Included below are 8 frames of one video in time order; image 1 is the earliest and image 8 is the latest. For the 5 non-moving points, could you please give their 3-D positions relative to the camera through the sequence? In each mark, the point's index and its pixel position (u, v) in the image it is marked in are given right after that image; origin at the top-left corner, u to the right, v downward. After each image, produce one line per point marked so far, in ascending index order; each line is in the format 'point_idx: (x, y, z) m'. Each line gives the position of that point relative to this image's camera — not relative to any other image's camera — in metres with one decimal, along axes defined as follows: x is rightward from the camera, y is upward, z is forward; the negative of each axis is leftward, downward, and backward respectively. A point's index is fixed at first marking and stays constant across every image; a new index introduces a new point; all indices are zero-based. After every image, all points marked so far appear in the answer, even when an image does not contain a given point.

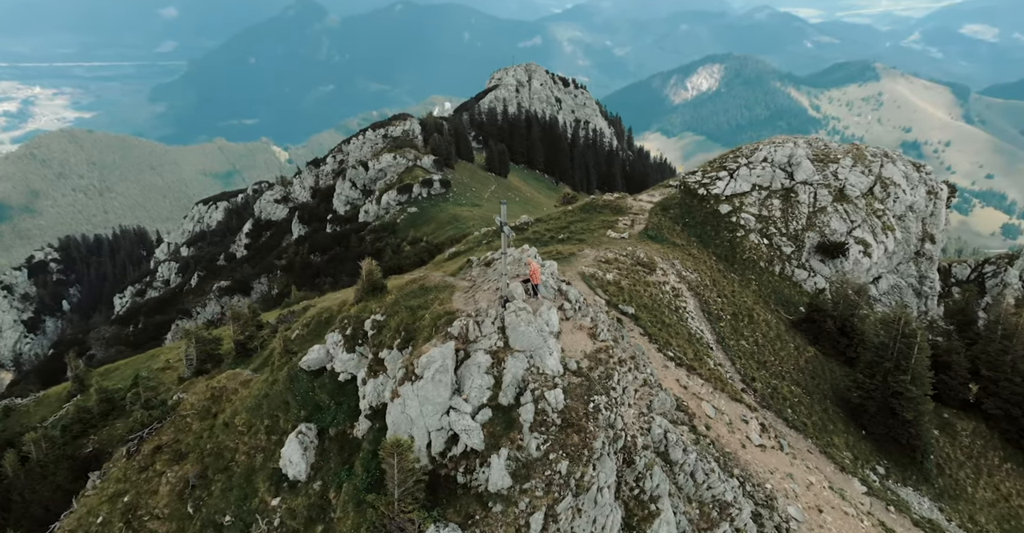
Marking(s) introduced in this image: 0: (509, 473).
0: (0.0, -7.3, +17.9) m
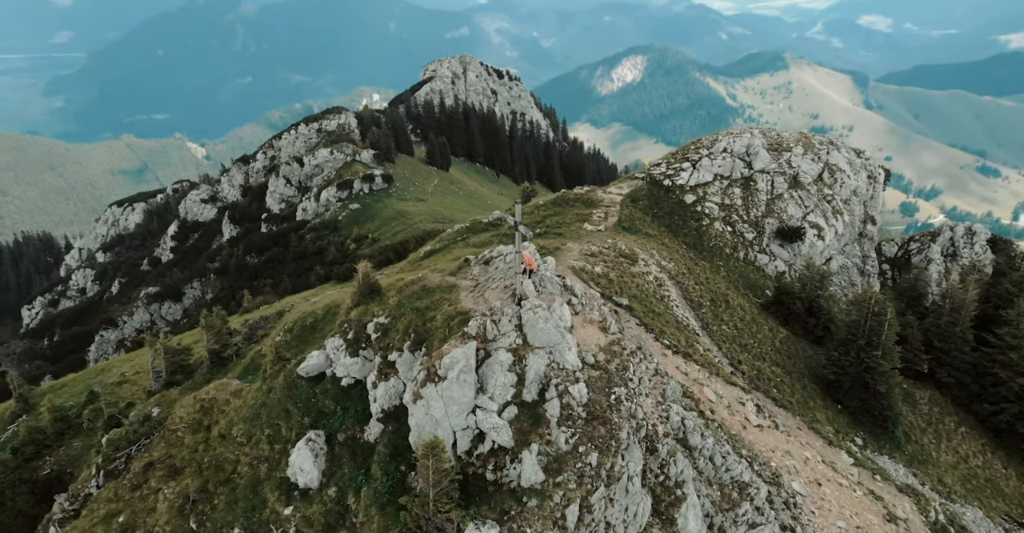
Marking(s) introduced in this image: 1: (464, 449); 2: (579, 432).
0: (+1.1, -7.2, +18.2) m
1: (-1.7, -7.1, +19.7) m
2: (+2.5, -6.2, +18.9) m
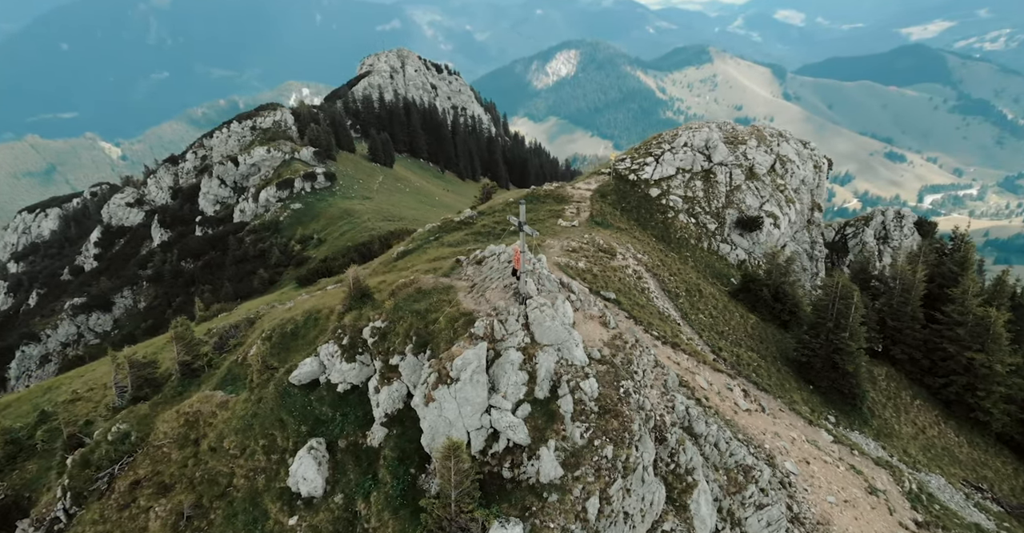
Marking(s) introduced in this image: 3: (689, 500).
0: (+1.8, -7.2, +18.6) m
1: (-1.1, -7.1, +19.9) m
2: (+3.1, -6.1, +19.4) m
3: (+7.0, -9.0, +19.7) m
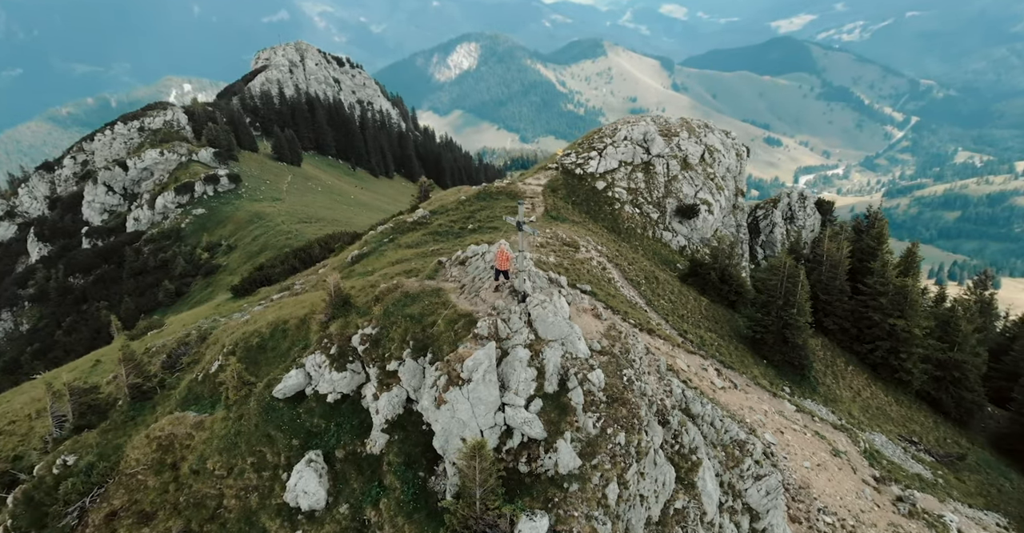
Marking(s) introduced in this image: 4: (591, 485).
0: (+2.5, -7.1, +19.4) m
1: (-0.5, -7.2, +20.3) m
2: (+3.7, -5.9, +20.3) m
3: (+7.7, -8.7, +21.0) m
4: (+2.9, -8.1, +18.8) m
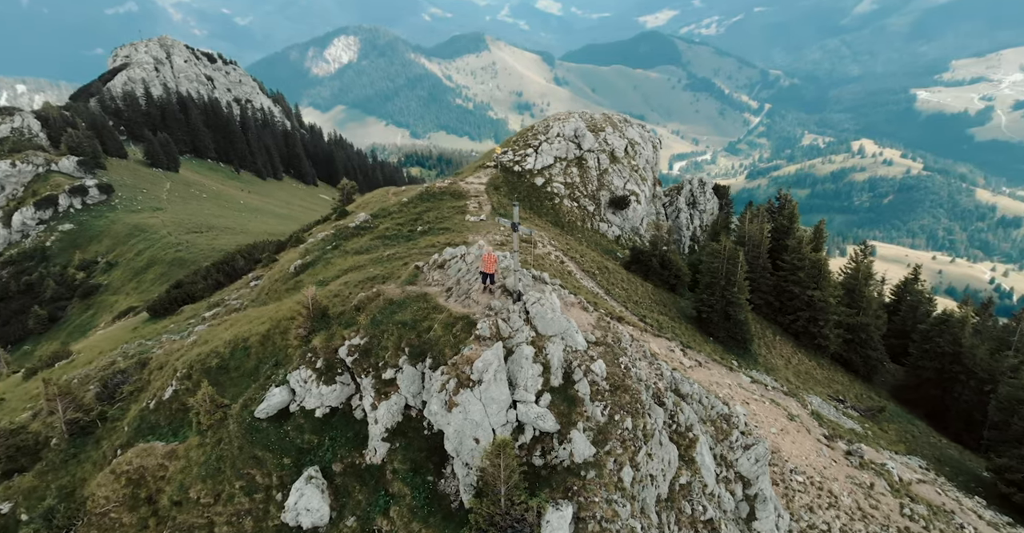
0: (+3.2, -7.0, +20.4) m
1: (0.0, -7.2, +21.0) m
2: (+4.1, -5.8, +21.4) m
3: (+8.2, -8.2, +22.7) m
4: (+3.7, -8.0, +19.9) m
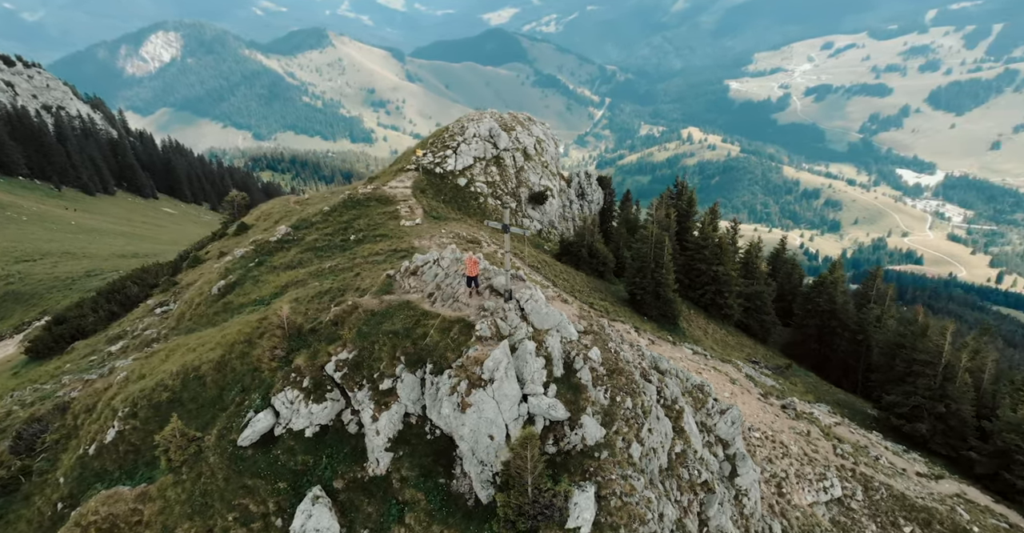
0: (+3.8, -6.8, +22.1) m
1: (+0.6, -7.3, +22.2) m
2: (+4.5, -5.5, +23.3) m
3: (+8.4, -7.6, +25.1) m
4: (+4.5, -7.7, +21.7) m
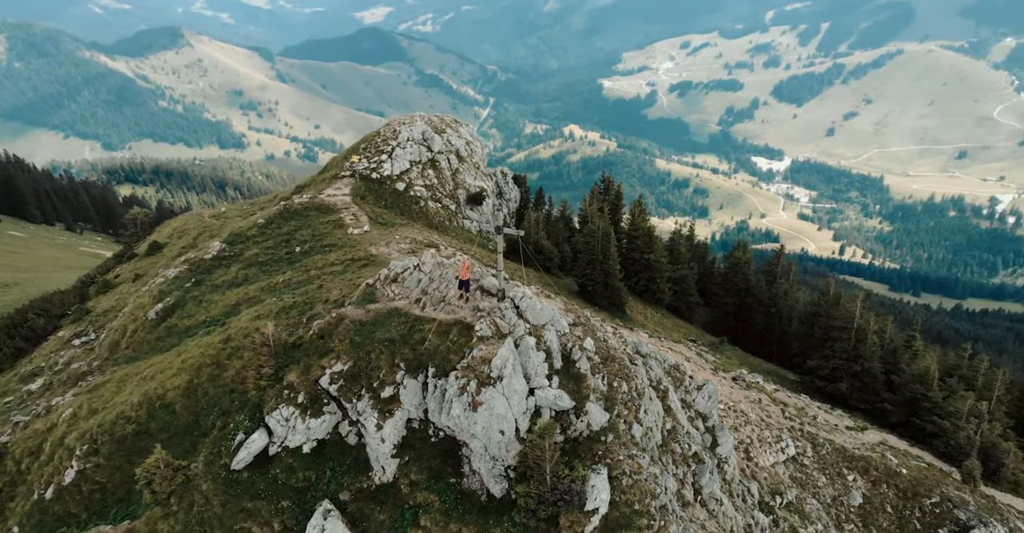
0: (+4.2, -6.6, +23.7) m
1: (+1.1, -7.3, +23.4) m
2: (+4.6, -5.2, +24.9) m
3: (+8.5, -7.1, +27.3) m
4: (+5.0, -7.5, +23.4) m
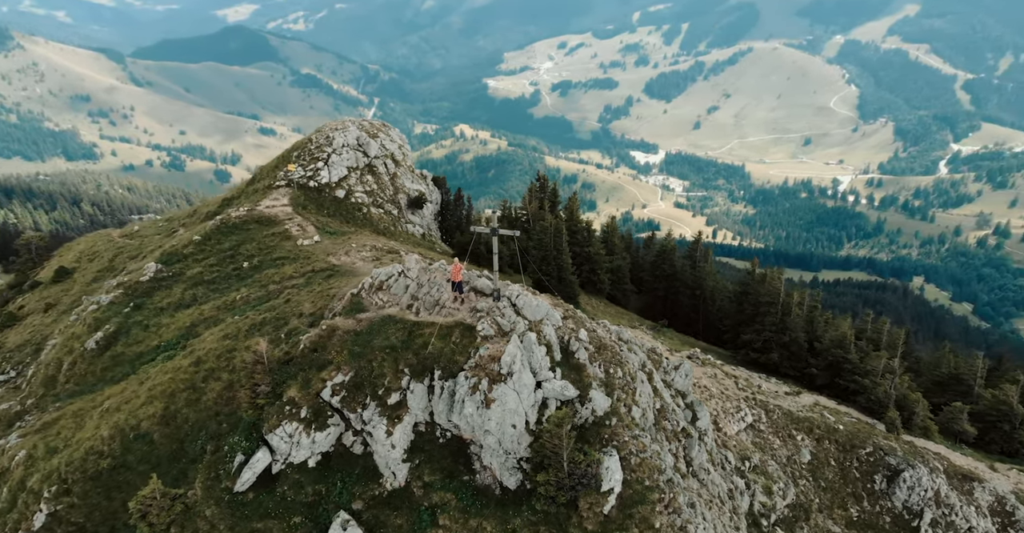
0: (+4.5, -6.4, +25.5) m
1: (+1.6, -7.2, +24.9) m
2: (+4.7, -5.0, +26.8) m
3: (+8.4, -6.6, +29.6) m
4: (+5.4, -7.2, +25.3) m
